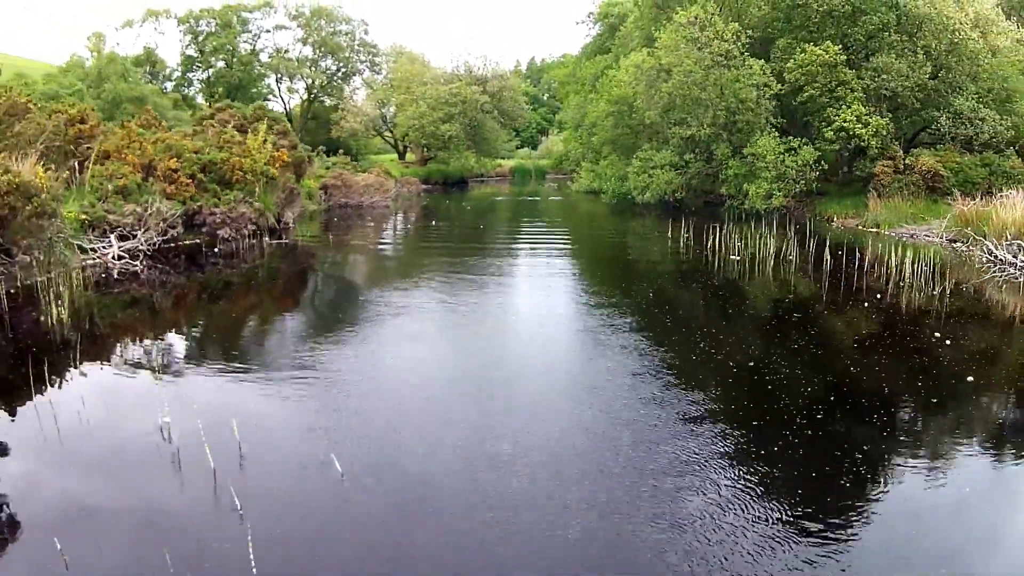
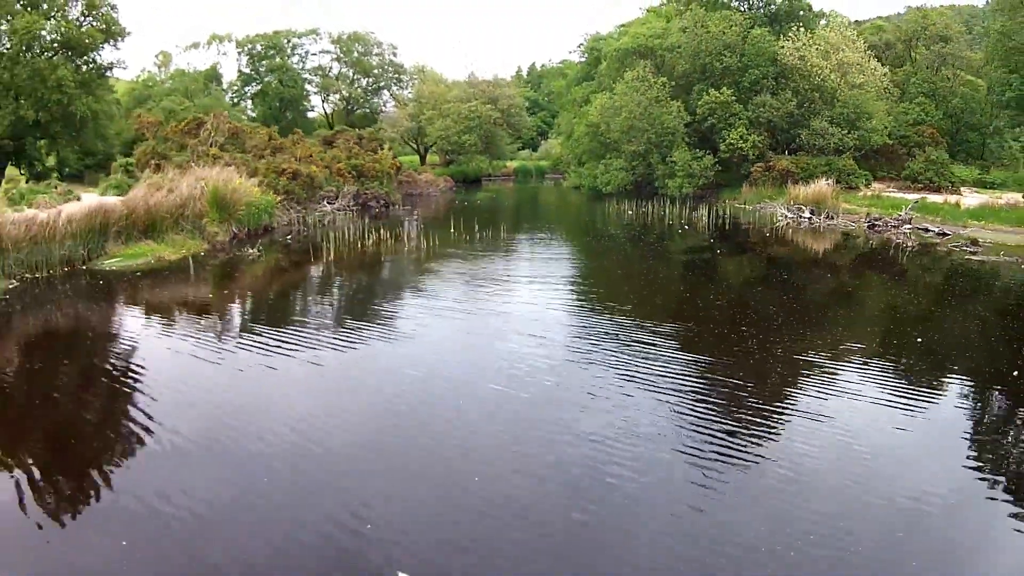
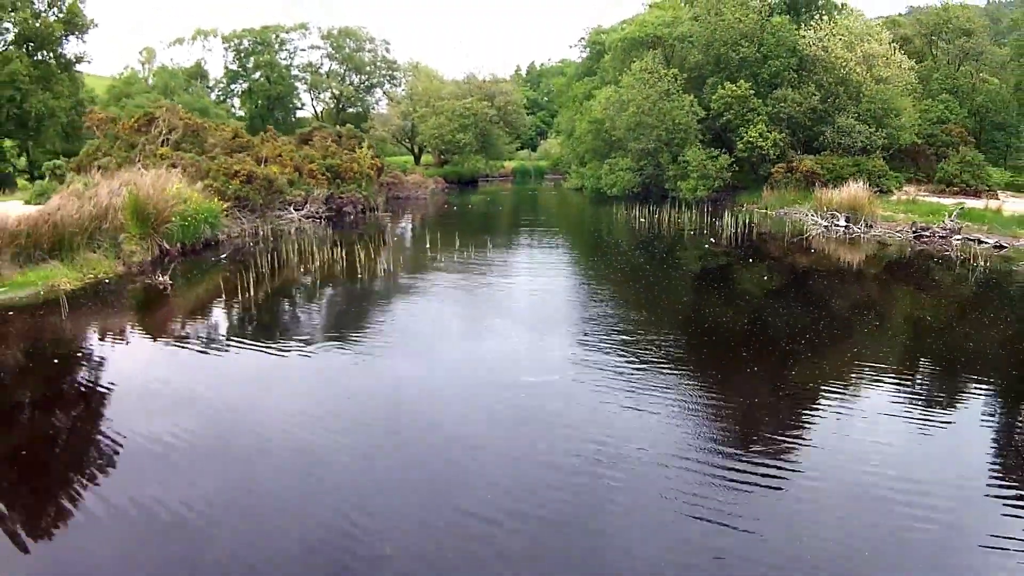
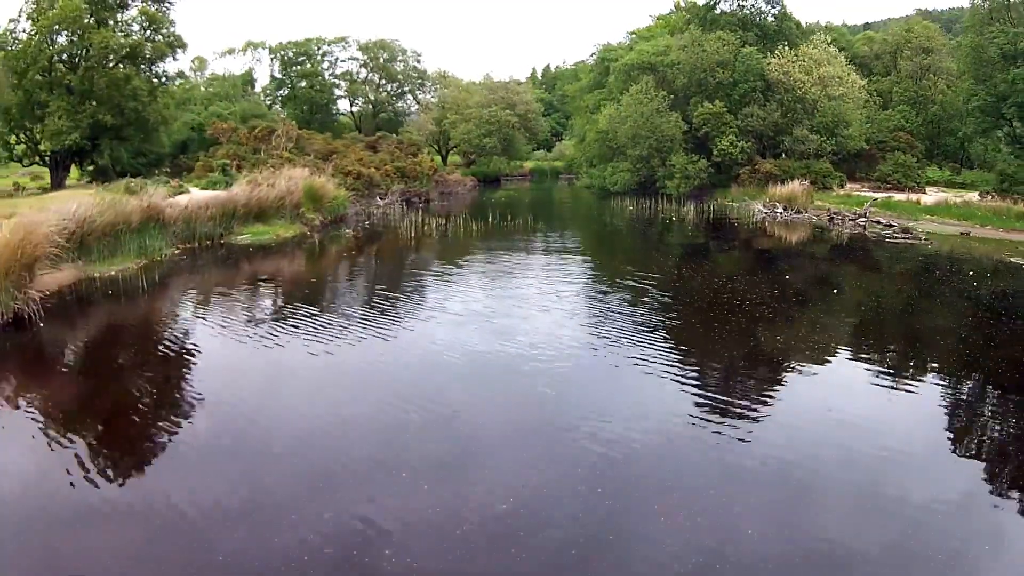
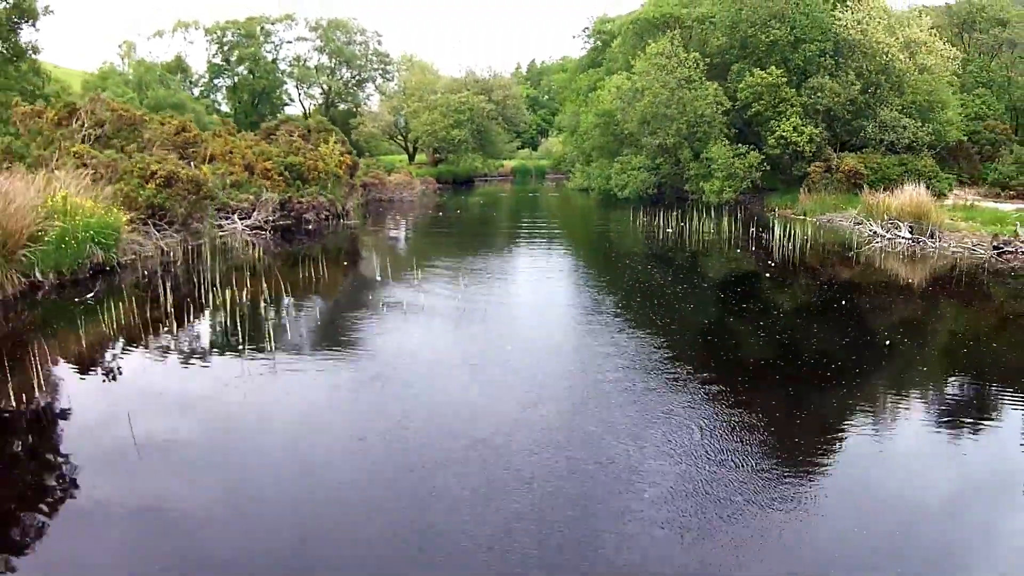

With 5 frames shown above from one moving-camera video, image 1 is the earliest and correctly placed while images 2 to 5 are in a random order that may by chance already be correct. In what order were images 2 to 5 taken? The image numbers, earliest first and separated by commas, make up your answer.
5, 3, 2, 4
